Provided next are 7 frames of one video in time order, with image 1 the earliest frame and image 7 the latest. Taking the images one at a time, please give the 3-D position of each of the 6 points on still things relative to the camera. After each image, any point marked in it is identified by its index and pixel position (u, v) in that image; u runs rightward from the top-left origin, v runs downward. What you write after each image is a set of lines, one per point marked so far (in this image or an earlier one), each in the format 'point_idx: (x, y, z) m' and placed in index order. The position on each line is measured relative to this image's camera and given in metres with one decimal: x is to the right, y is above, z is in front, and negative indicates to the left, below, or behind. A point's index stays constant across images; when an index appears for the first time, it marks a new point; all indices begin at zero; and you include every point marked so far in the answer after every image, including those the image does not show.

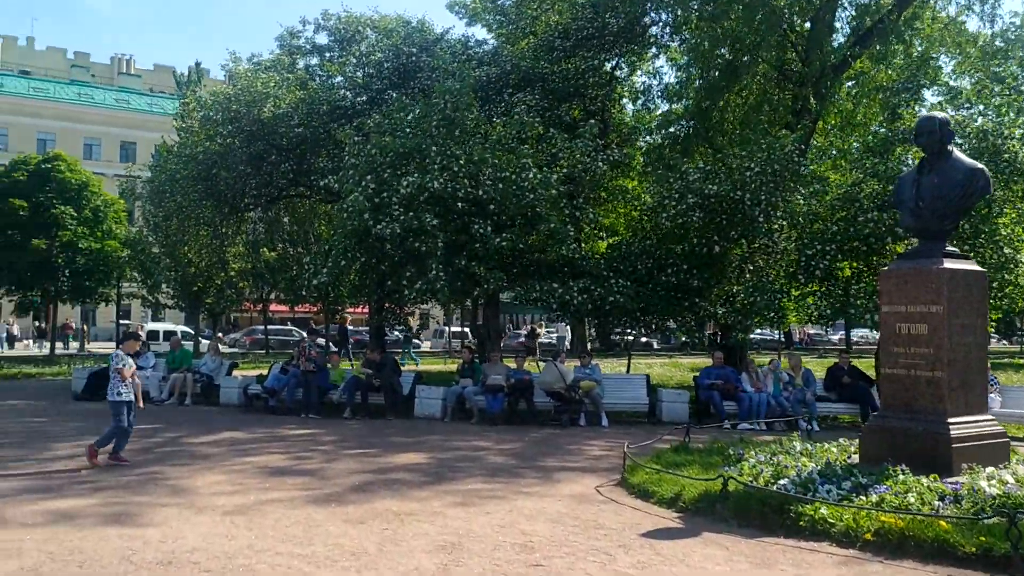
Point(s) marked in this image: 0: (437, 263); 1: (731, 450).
0: (-1.3, +0.4, +15.7) m
1: (+2.3, -1.7, +9.6) m
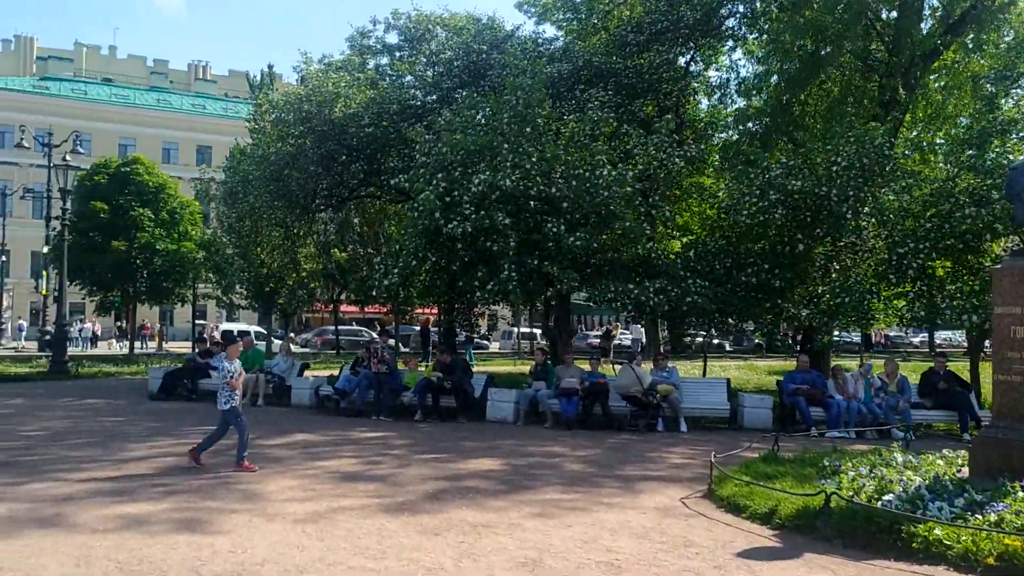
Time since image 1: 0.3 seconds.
0: (-0.1, +0.4, +15.3) m
1: (+3.1, -1.7, +9.0) m
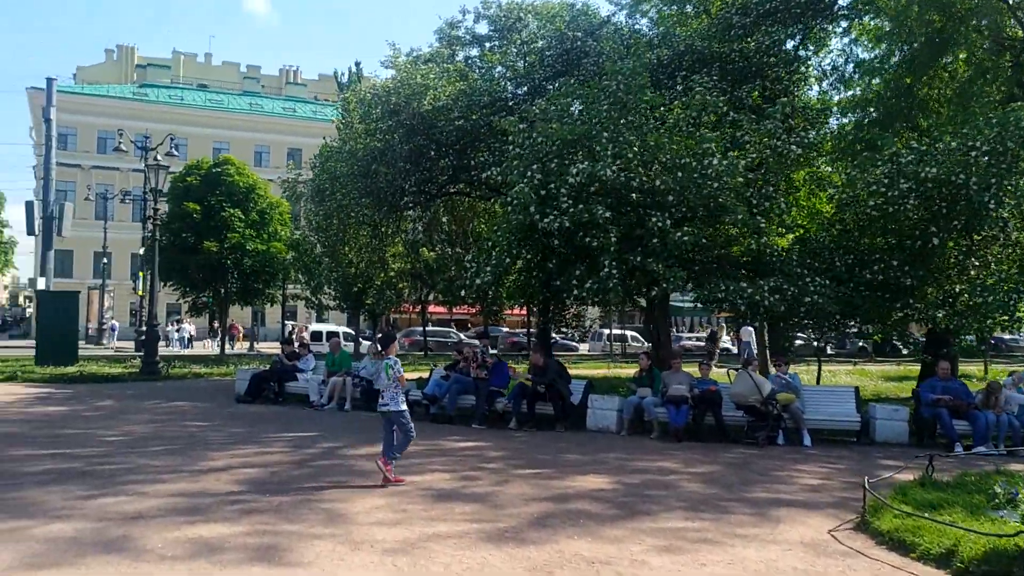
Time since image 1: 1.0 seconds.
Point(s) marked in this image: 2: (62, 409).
0: (+1.5, +0.4, +14.2) m
1: (+4.1, -1.7, +7.6) m
2: (-7.4, -2.0, +15.0) m
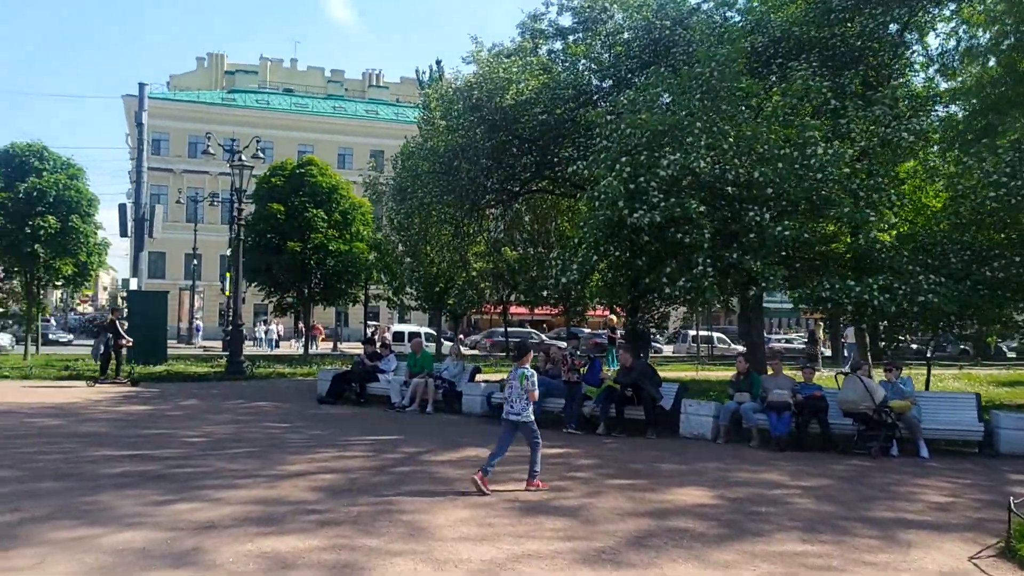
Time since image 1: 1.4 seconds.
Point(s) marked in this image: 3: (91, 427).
0: (+2.8, +0.5, +13.4) m
1: (+4.8, -1.6, +6.6) m
2: (-6.0, -2.0, +15.0) m
3: (-5.7, -1.9, +12.3) m
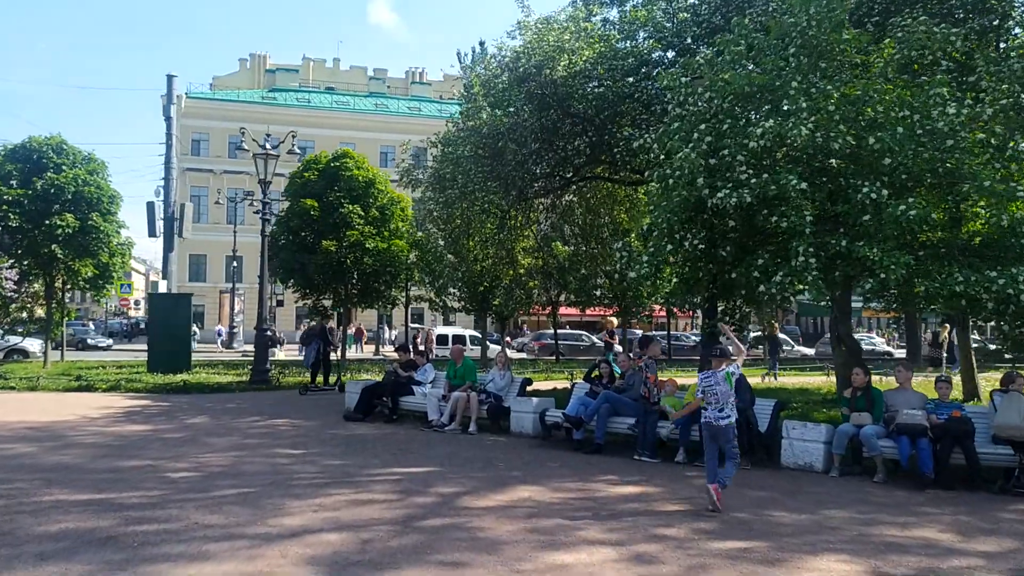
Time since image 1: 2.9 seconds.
0: (+3.5, +0.5, +10.9) m
1: (+5.1, -1.6, +4.1) m
2: (-5.2, -2.0, +13.0) m
3: (-5.0, -1.9, +10.2) m
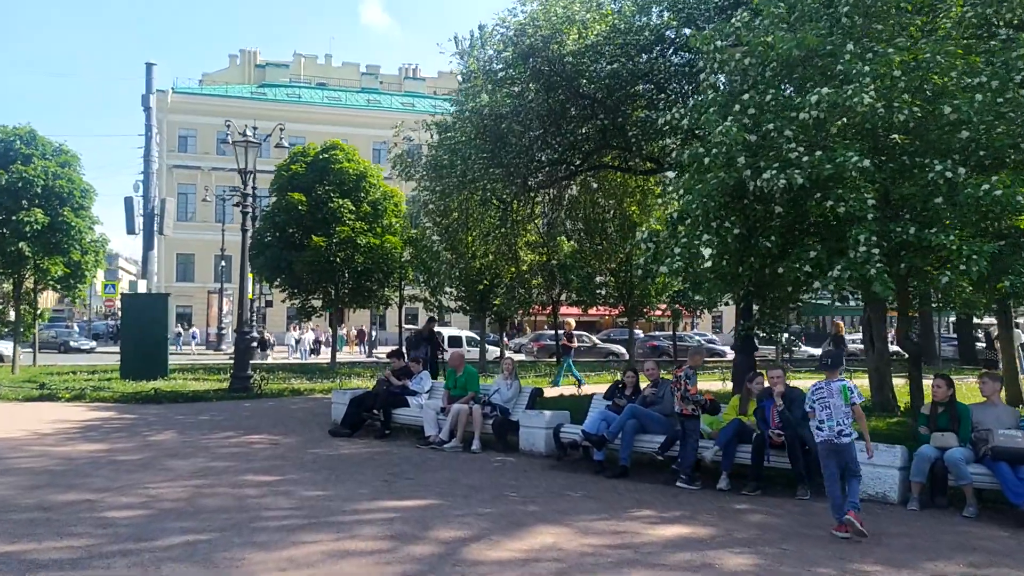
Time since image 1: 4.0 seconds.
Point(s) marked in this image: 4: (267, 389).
0: (+3.6, +0.6, +9.3) m
1: (+5.3, -1.5, +2.4) m
2: (-5.1, -2.0, +11.3) m
3: (-4.9, -1.9, +8.5) m
4: (-5.2, -2.2, +19.3) m
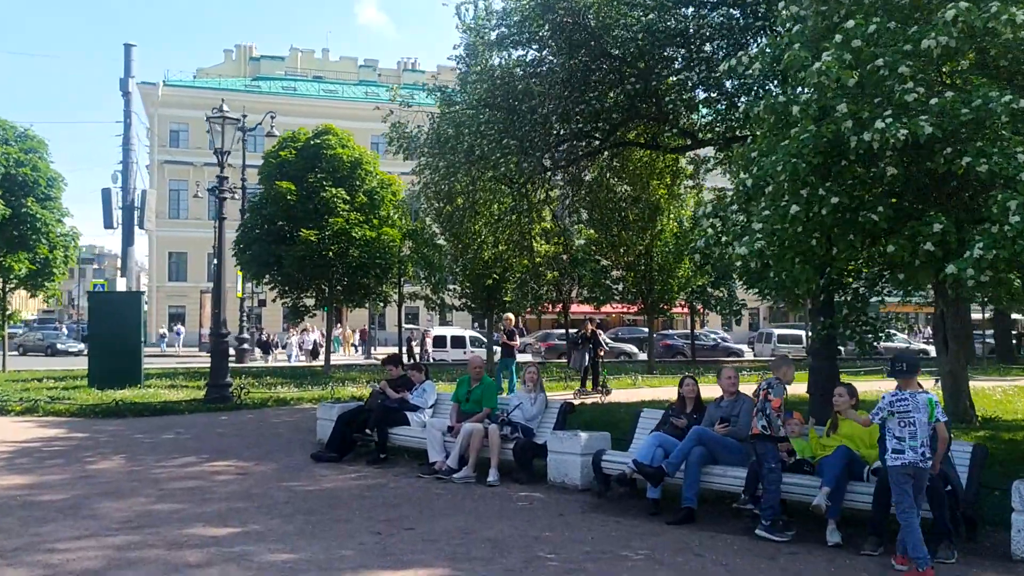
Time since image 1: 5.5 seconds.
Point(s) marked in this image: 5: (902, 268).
0: (+3.9, +0.7, +7.0) m
1: (+5.6, -1.4, +0.1) m
2: (-4.9, -1.9, +9.0) m
3: (-4.6, -1.8, +6.2) m
4: (-5.0, -2.1, +17.0) m
5: (+3.4, +0.2, +7.9) m
